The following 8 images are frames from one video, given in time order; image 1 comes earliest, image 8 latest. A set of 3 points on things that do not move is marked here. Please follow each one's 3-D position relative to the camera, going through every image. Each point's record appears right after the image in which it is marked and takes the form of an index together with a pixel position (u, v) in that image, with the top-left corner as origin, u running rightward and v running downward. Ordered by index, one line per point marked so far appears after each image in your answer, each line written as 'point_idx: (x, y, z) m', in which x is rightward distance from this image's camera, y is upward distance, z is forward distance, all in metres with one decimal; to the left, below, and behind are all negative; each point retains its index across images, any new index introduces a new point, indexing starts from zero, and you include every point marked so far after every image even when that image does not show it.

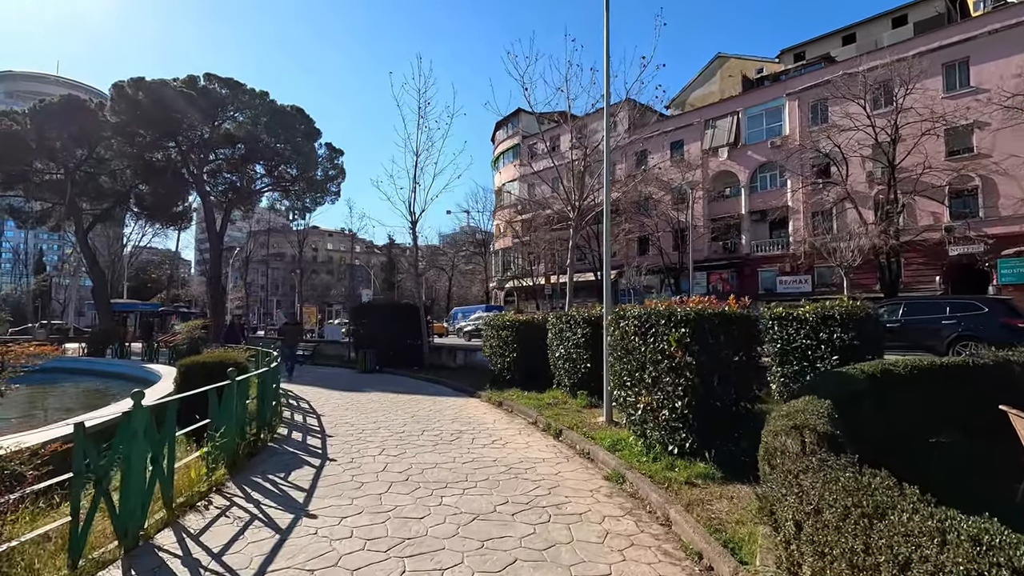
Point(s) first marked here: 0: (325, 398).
0: (-3.8, -2.2, +10.9) m
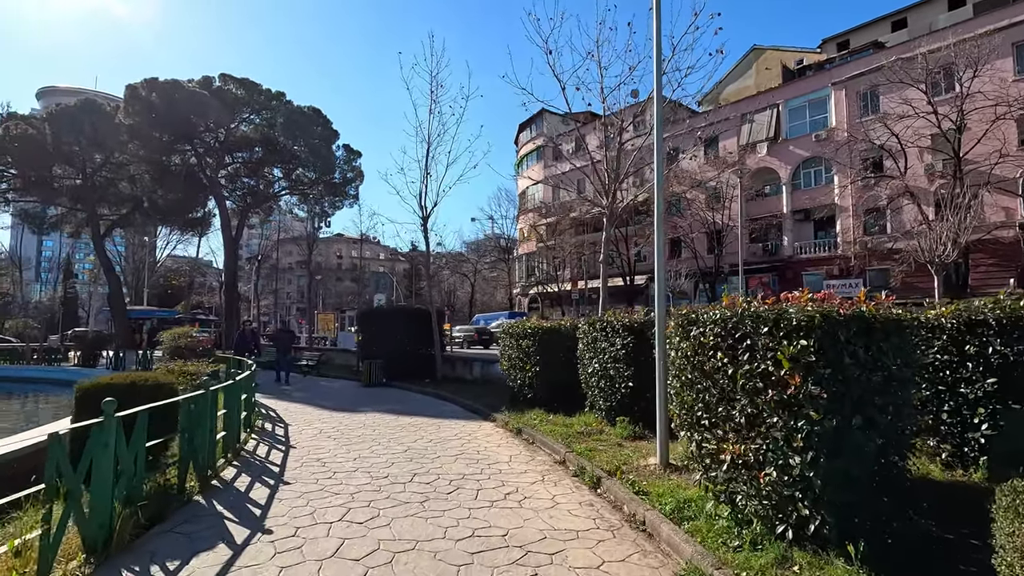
0: (-3.5, -2.3, +9.1) m
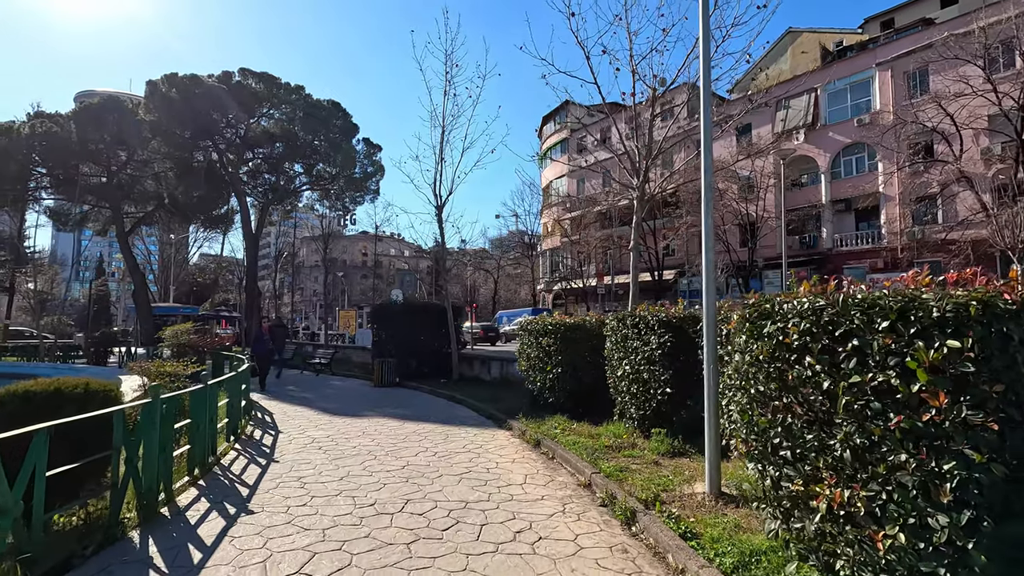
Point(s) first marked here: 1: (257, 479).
0: (-3.2, -2.1, +8.2) m
1: (-2.6, -1.9, +5.4) m
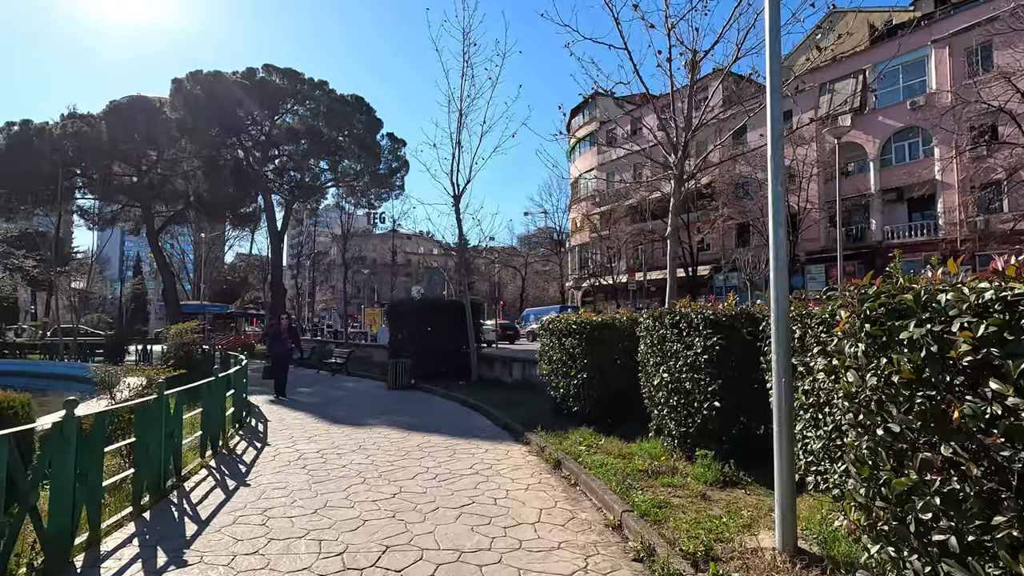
0: (-2.9, -2.0, +7.3) m
1: (-2.5, -1.9, +4.5) m
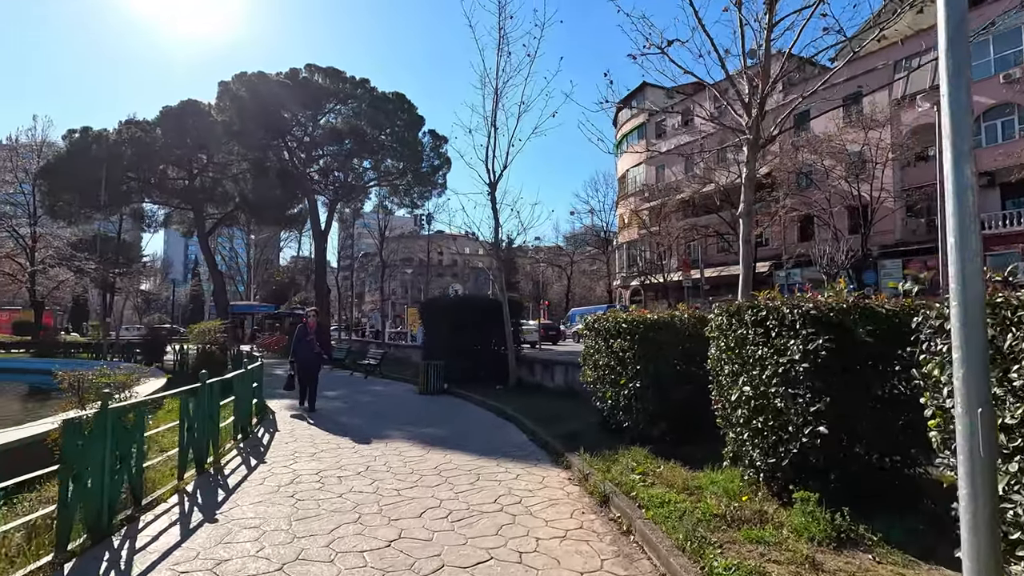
0: (-2.5, -2.0, +6.3) m
1: (-2.3, -1.8, +3.5) m
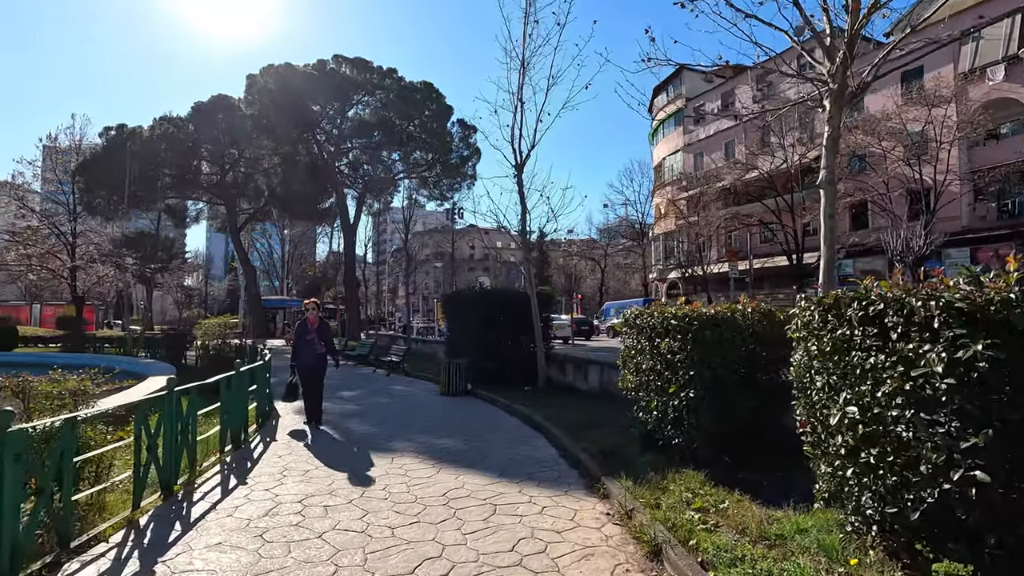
0: (-2.3, -1.9, +5.4) m
1: (-2.2, -1.7, +2.5) m
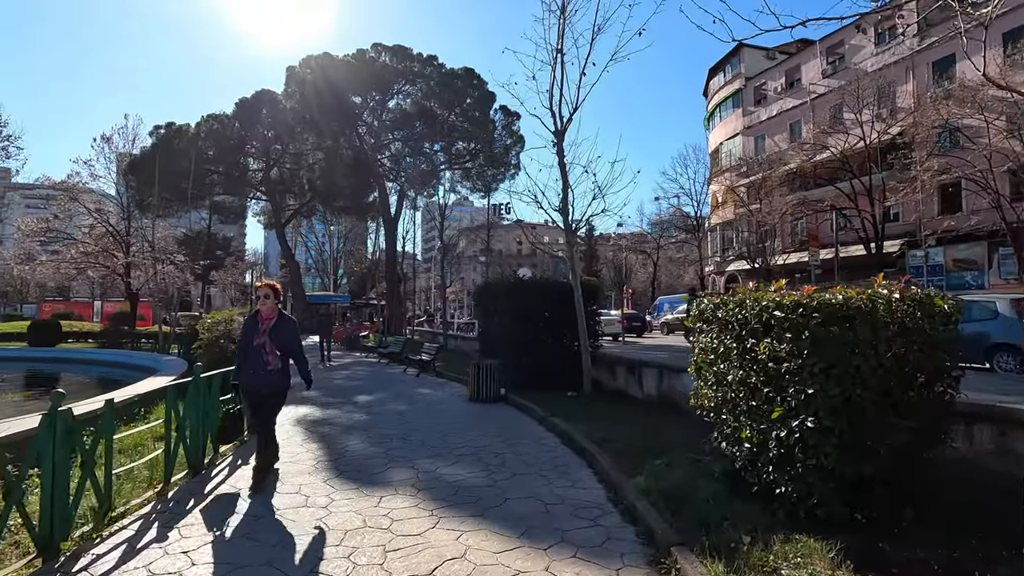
0: (-2.1, -1.7, +3.9) m
1: (-2.3, -1.6, +1.1) m
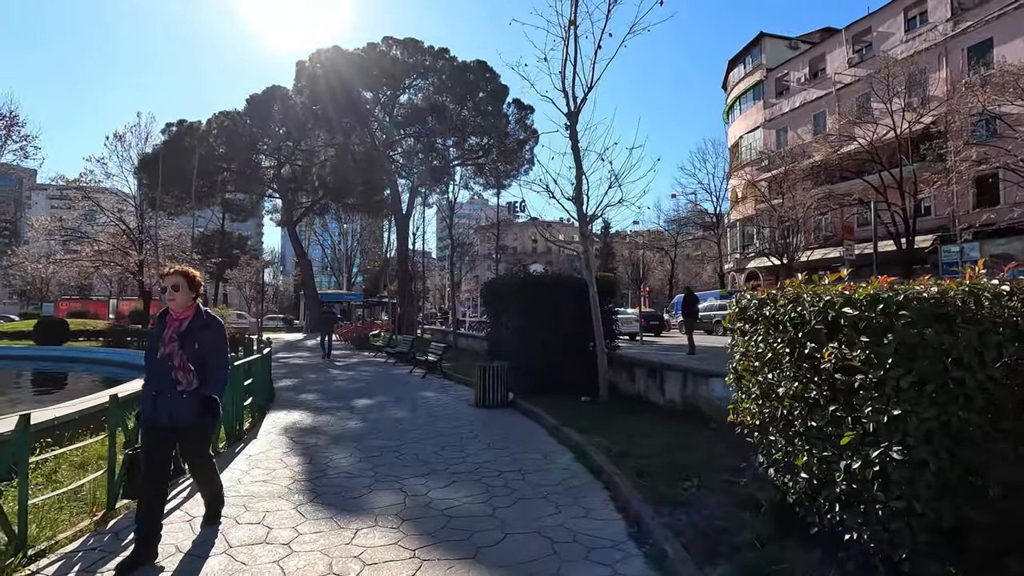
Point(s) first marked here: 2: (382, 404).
0: (-2.1, -1.7, +3.2) m
1: (-2.4, -1.5, +0.4) m
2: (-2.2, -2.0, +9.1) m
